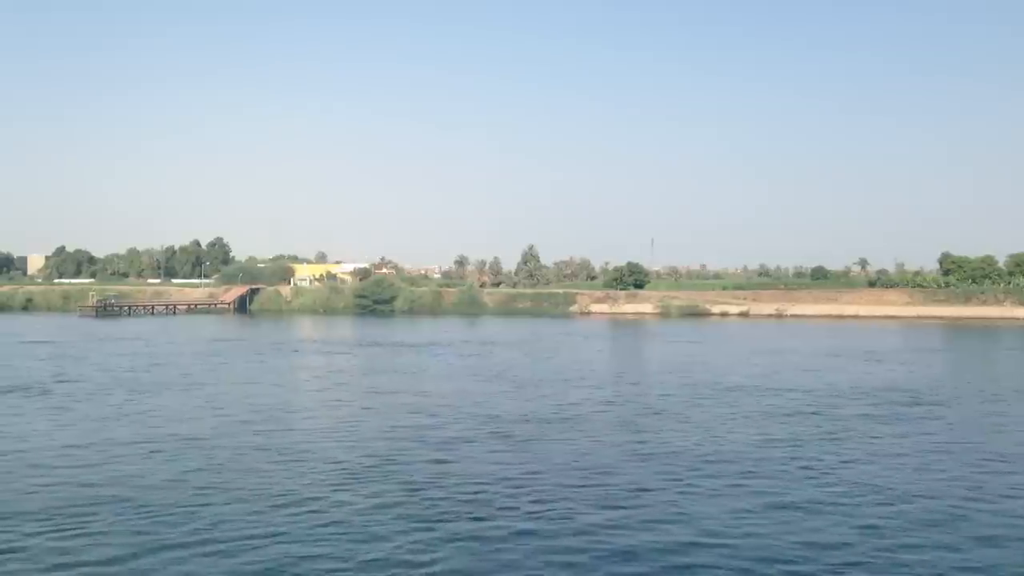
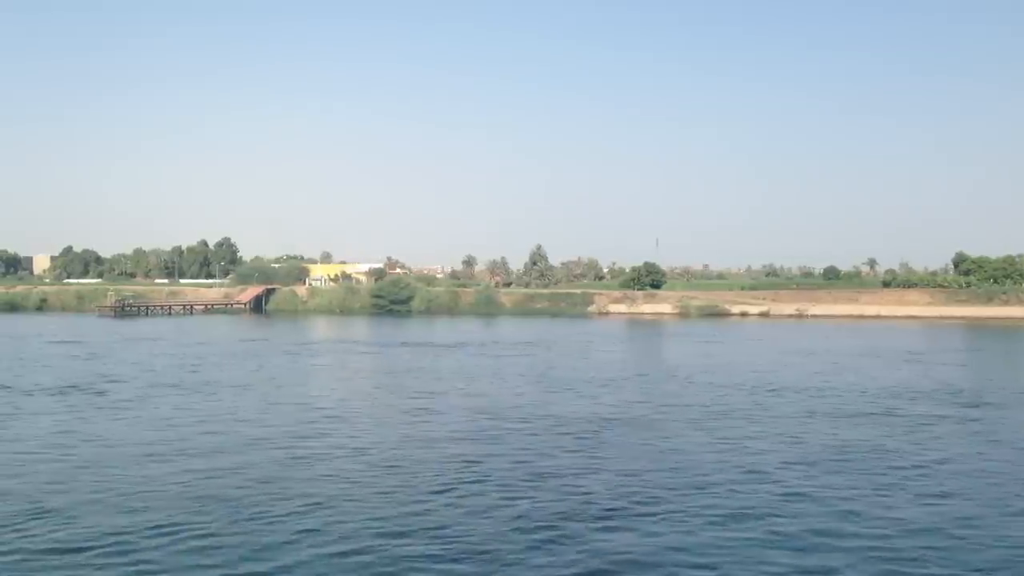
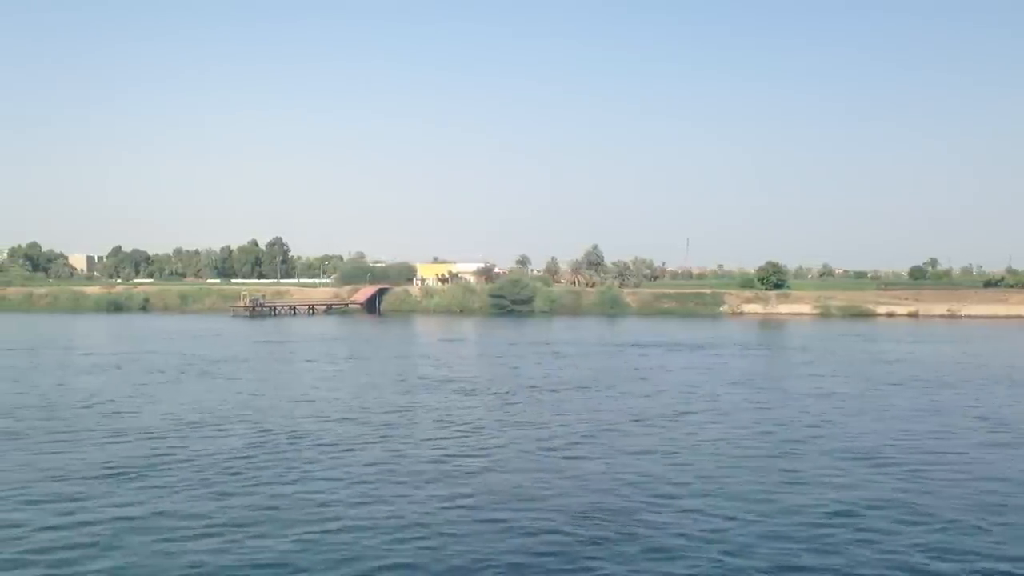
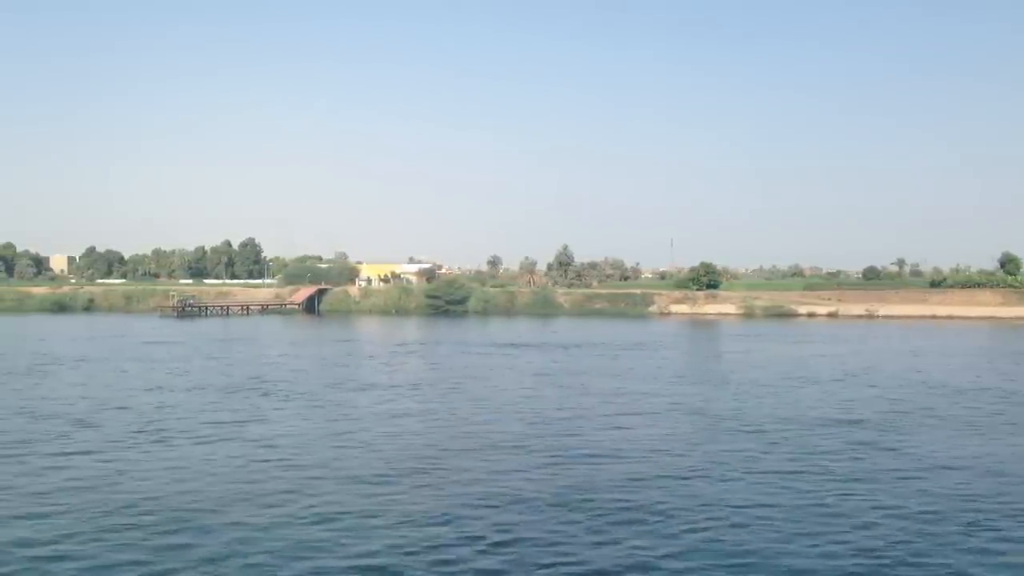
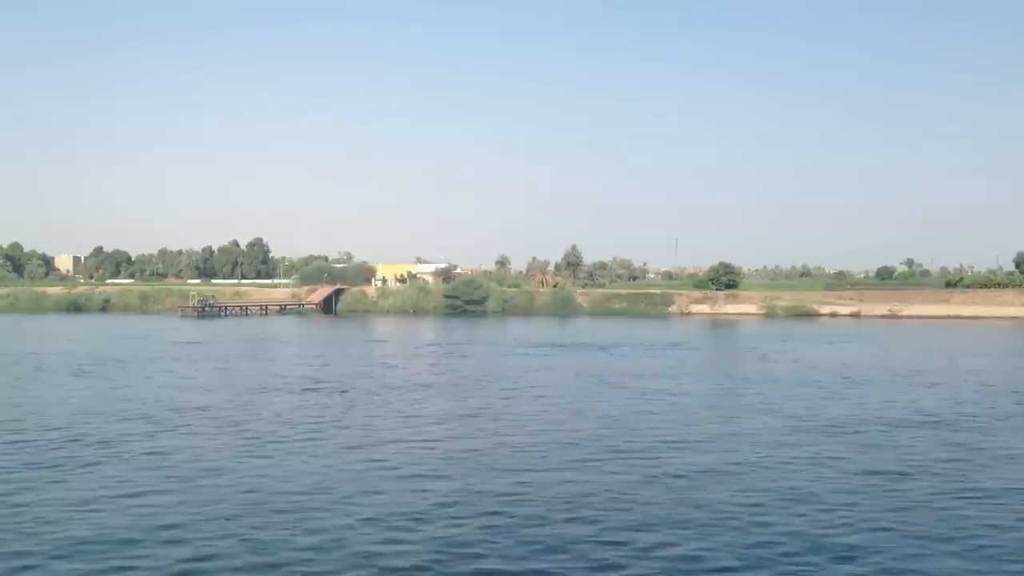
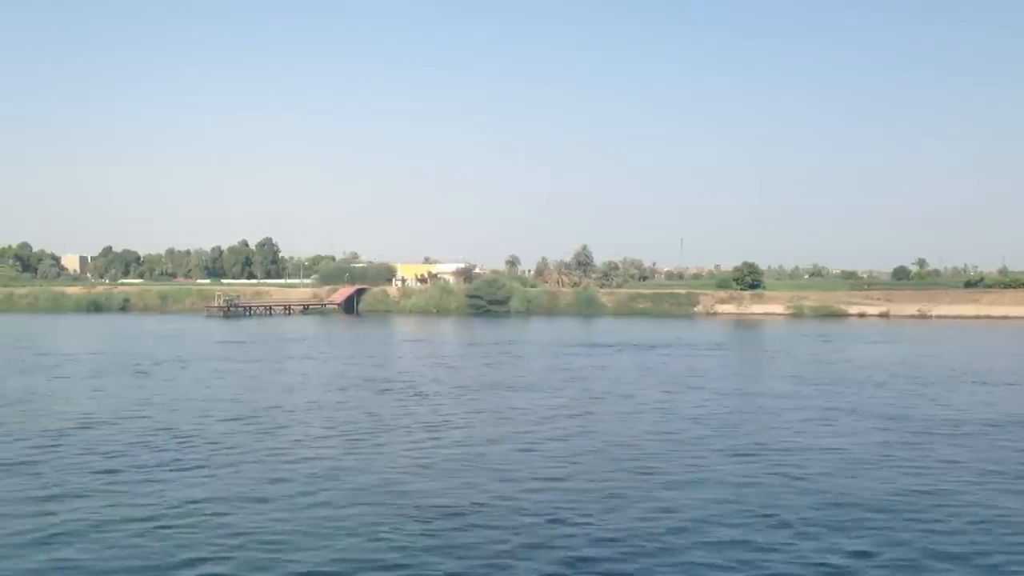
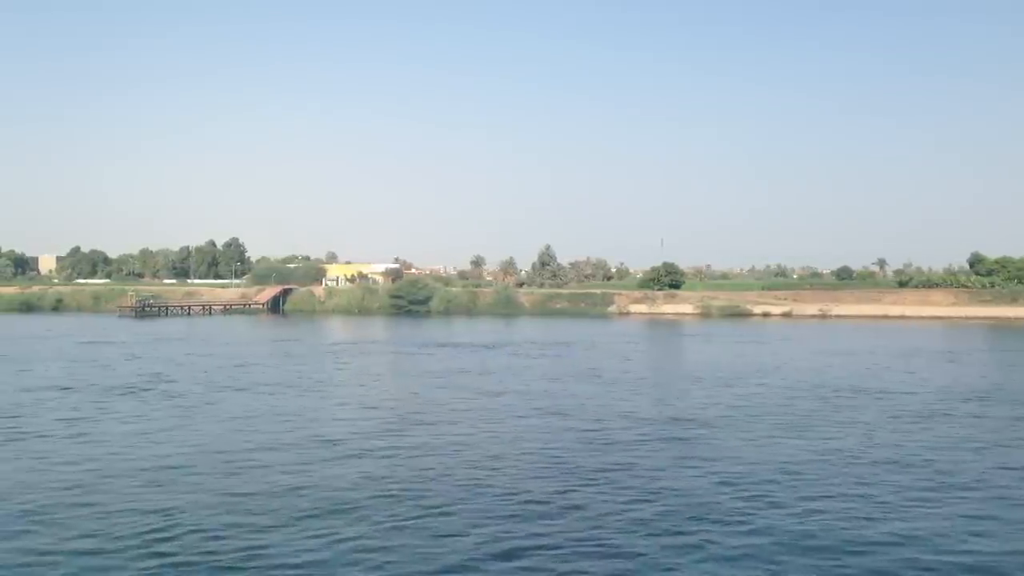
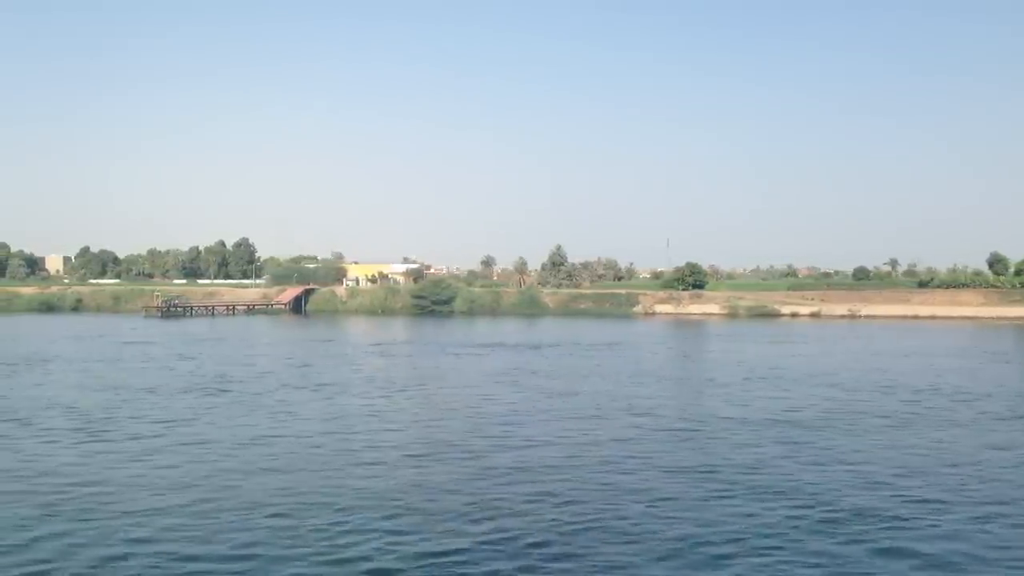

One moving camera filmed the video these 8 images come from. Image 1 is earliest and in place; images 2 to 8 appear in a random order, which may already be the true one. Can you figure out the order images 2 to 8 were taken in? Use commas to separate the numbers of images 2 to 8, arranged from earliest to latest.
2, 7, 8, 4, 5, 6, 3
